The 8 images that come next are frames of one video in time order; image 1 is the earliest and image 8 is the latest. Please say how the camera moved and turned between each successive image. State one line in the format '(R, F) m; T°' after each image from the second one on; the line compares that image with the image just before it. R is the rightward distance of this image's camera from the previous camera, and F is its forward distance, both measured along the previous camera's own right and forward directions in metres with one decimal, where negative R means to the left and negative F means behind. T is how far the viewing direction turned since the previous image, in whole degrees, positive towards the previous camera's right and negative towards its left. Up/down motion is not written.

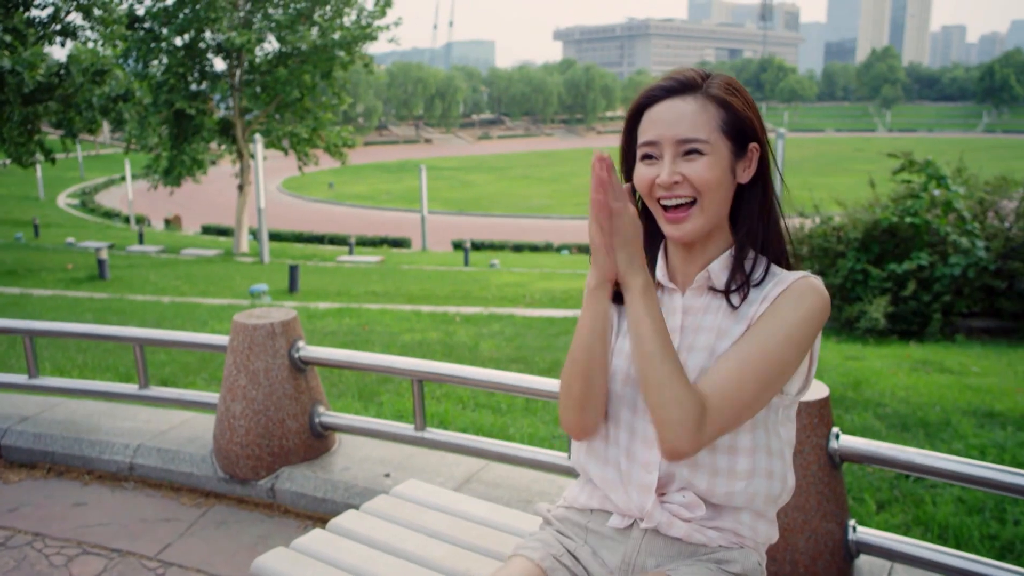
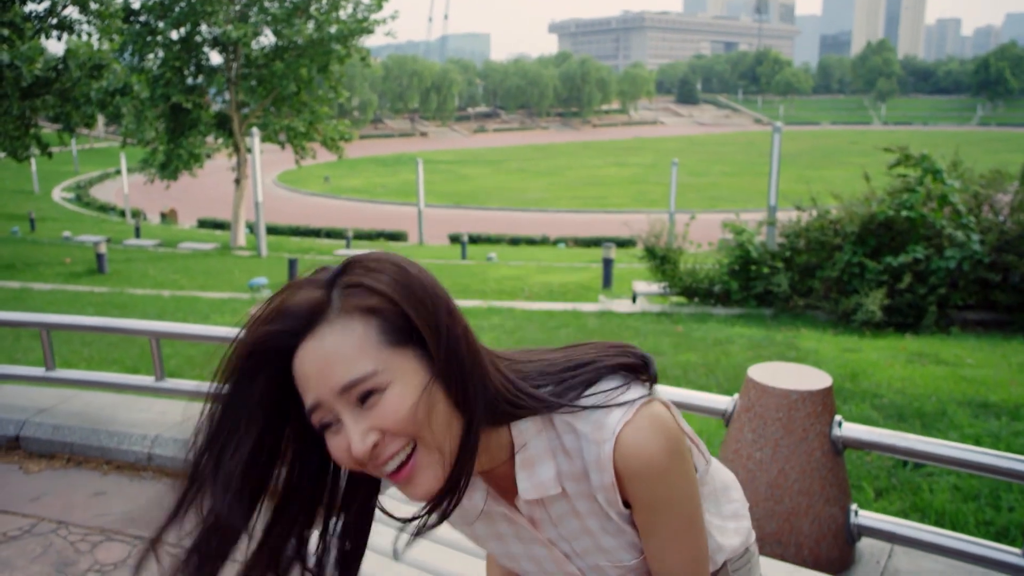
(-0.1, -0.1) m; 0°
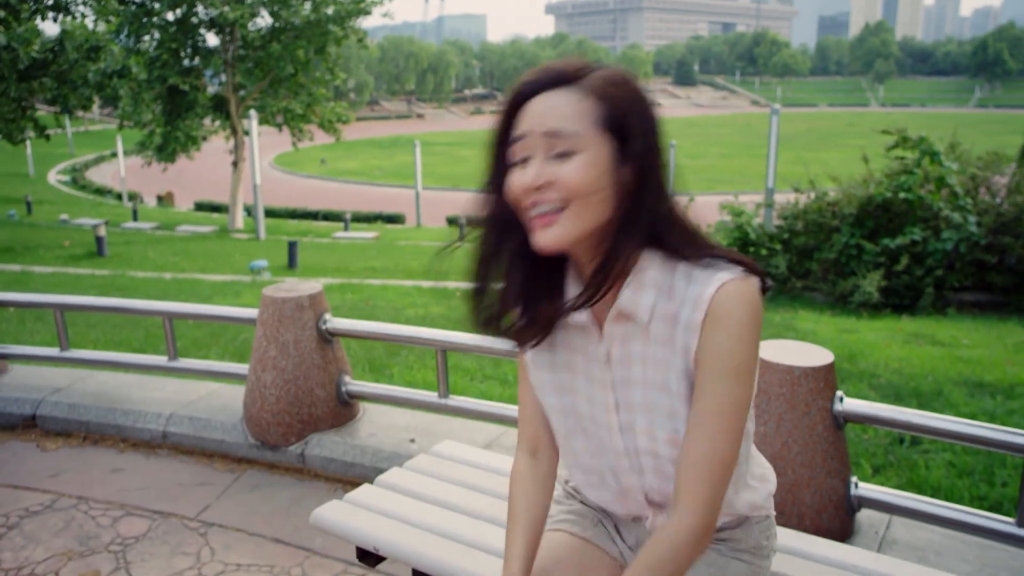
(0.0, -0.1) m; 0°
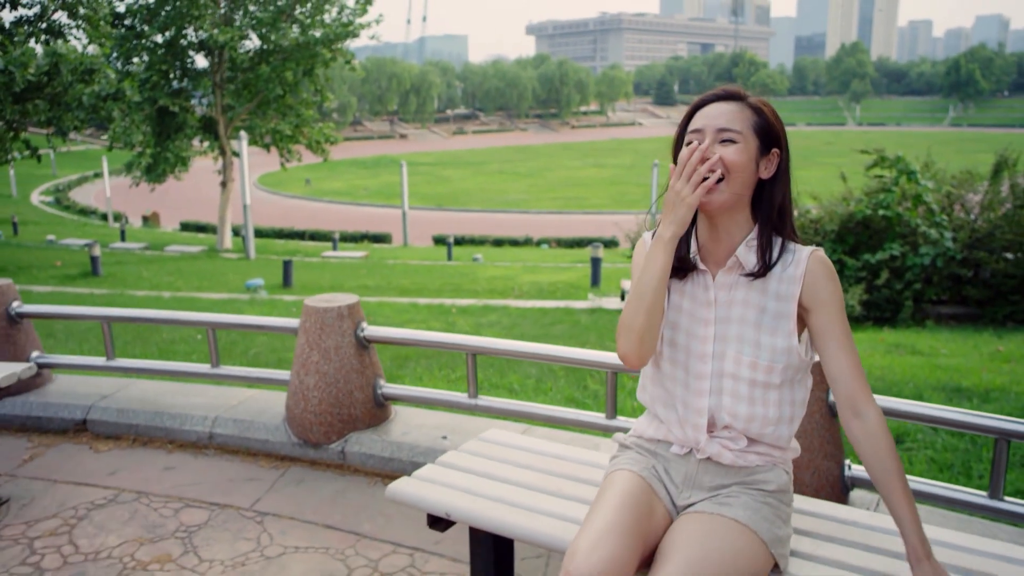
(-0.2, -0.3) m; +1°
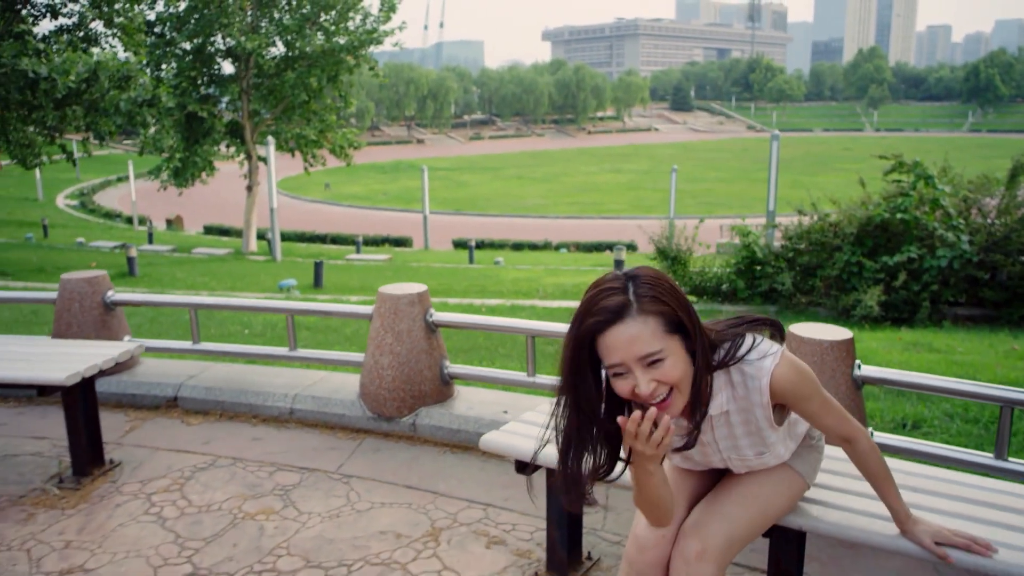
(-0.2, -0.4) m; -1°
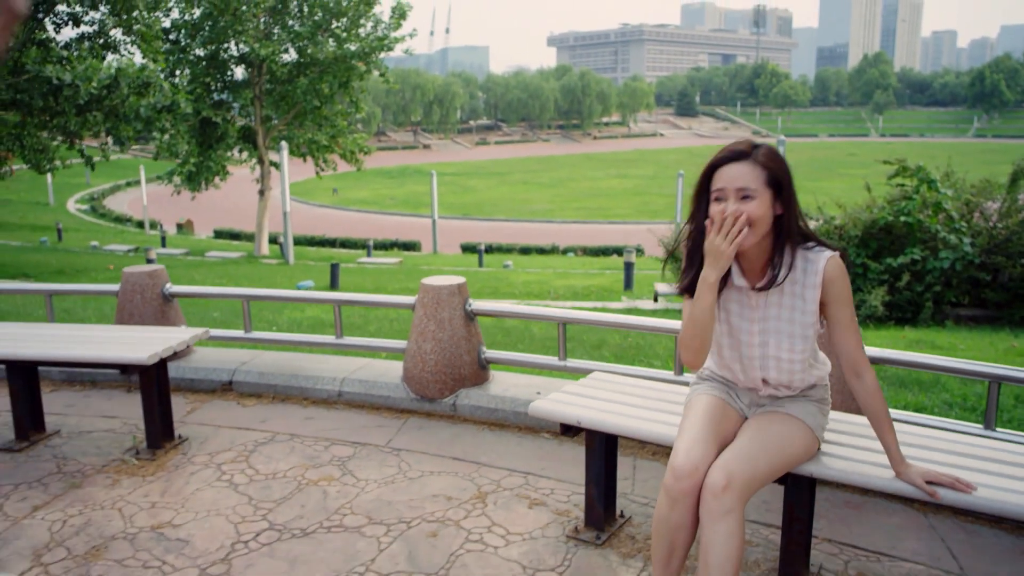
(-0.1, -0.3) m; 0°
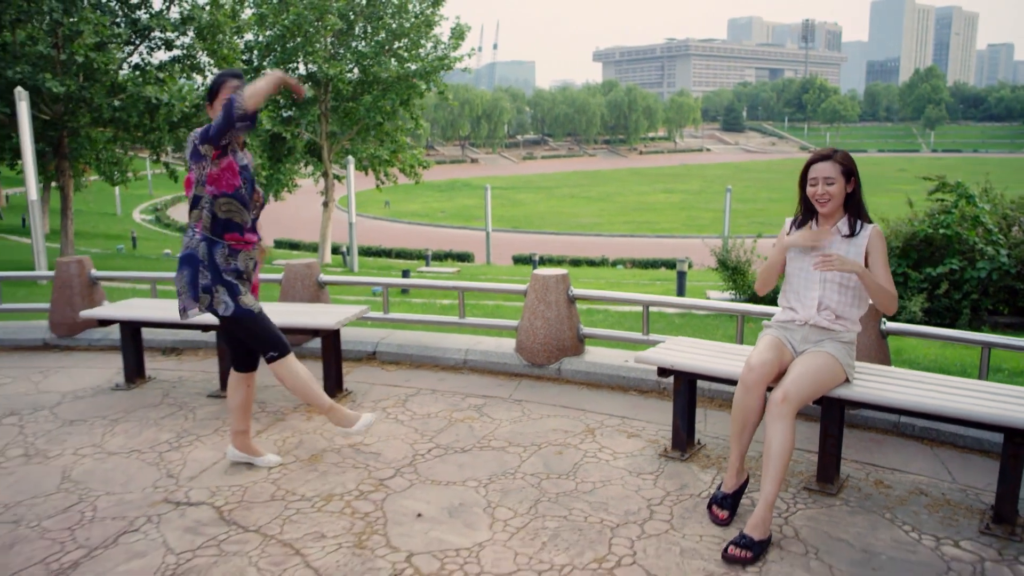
(-0.3, -1.1) m; -3°
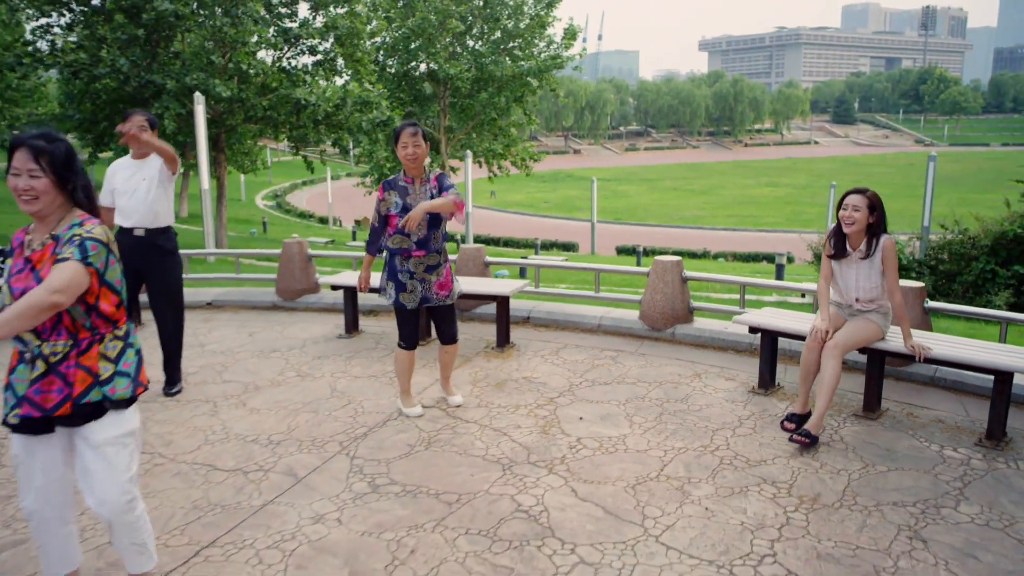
(-0.2, -1.7) m; -7°
